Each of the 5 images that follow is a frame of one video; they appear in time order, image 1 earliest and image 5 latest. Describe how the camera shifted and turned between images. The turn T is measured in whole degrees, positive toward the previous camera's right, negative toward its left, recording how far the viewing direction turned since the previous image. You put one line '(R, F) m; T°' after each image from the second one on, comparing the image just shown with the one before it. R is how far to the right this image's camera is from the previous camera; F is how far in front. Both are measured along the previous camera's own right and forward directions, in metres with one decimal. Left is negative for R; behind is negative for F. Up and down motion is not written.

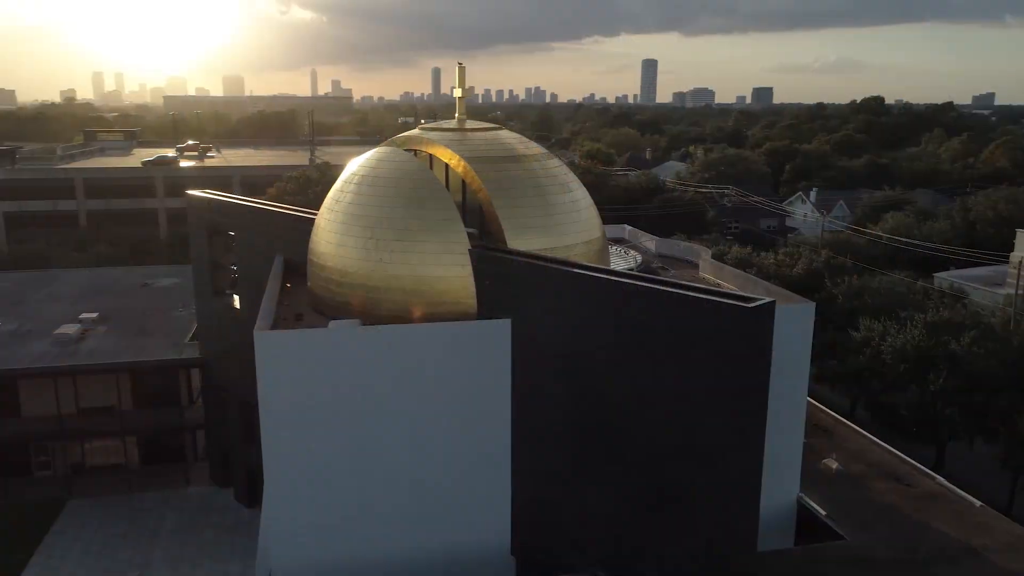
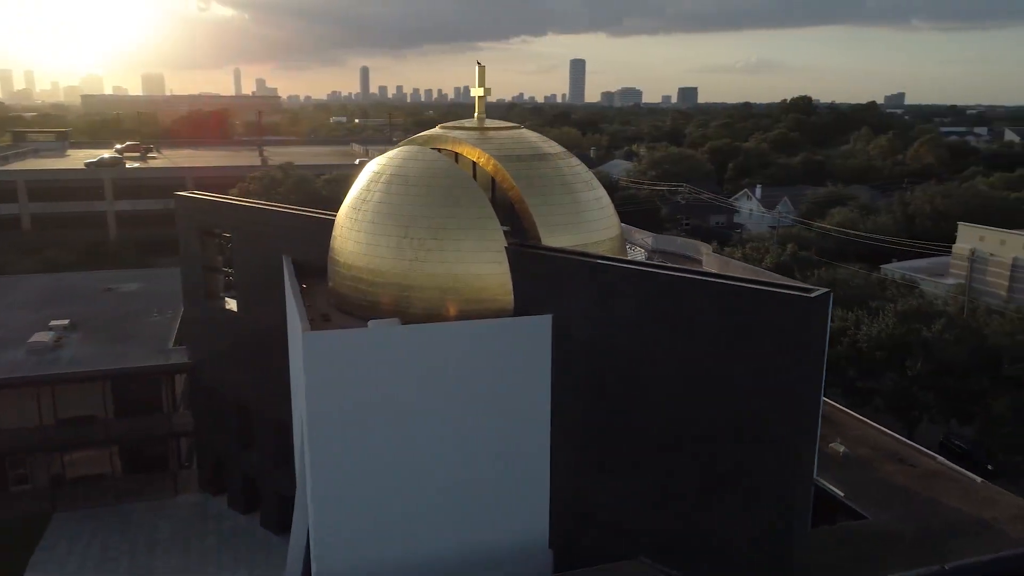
(-1.4, -0.1) m; +5°
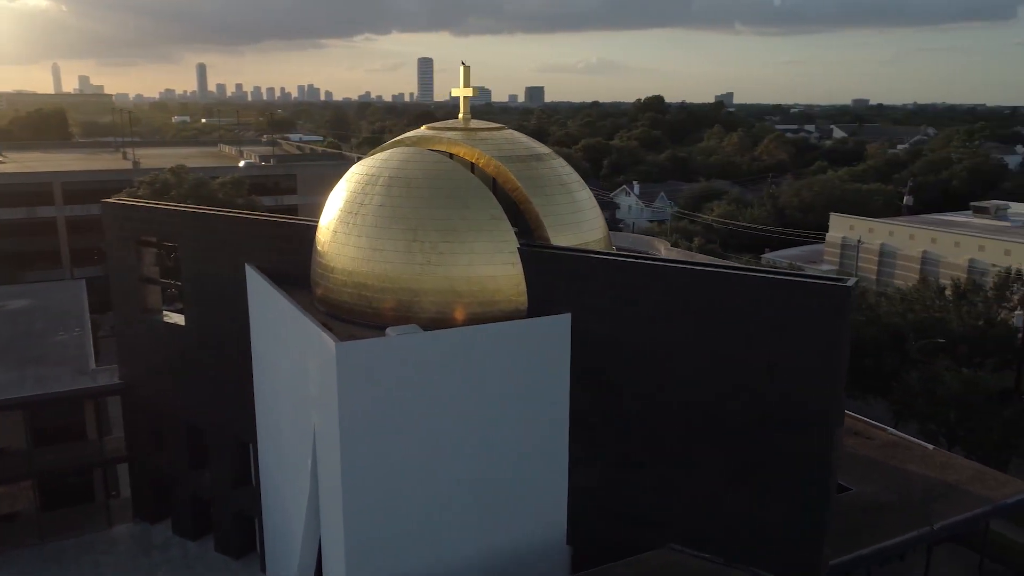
(-2.2, +0.2) m; +10°
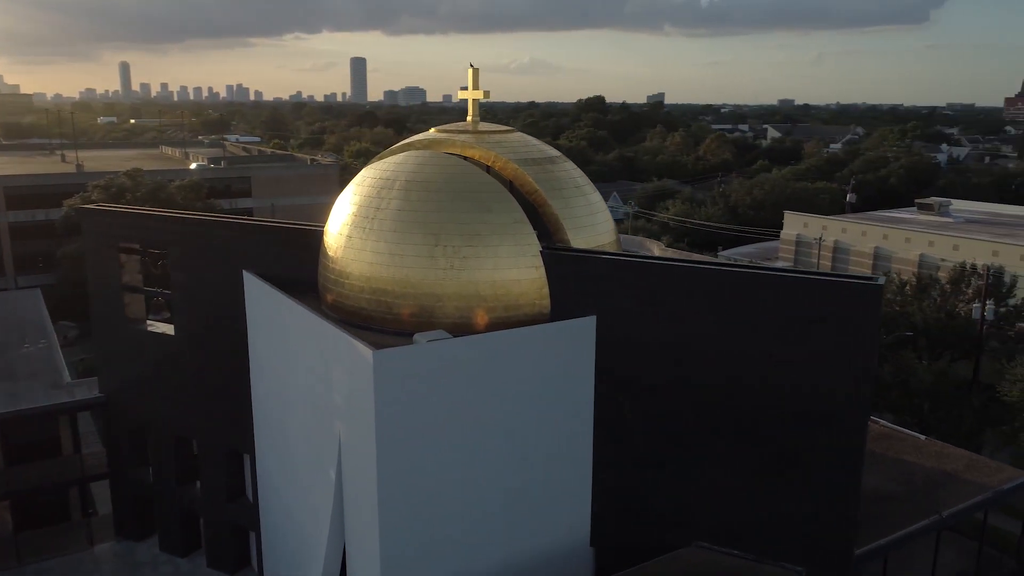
(-1.2, +0.1) m; +4°
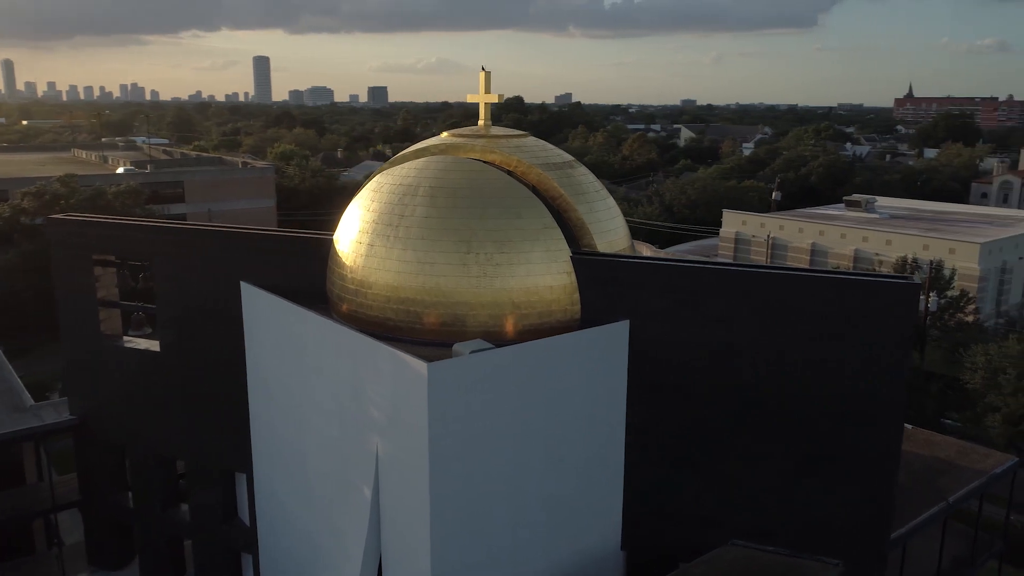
(-1.6, +0.2) m; +6°
